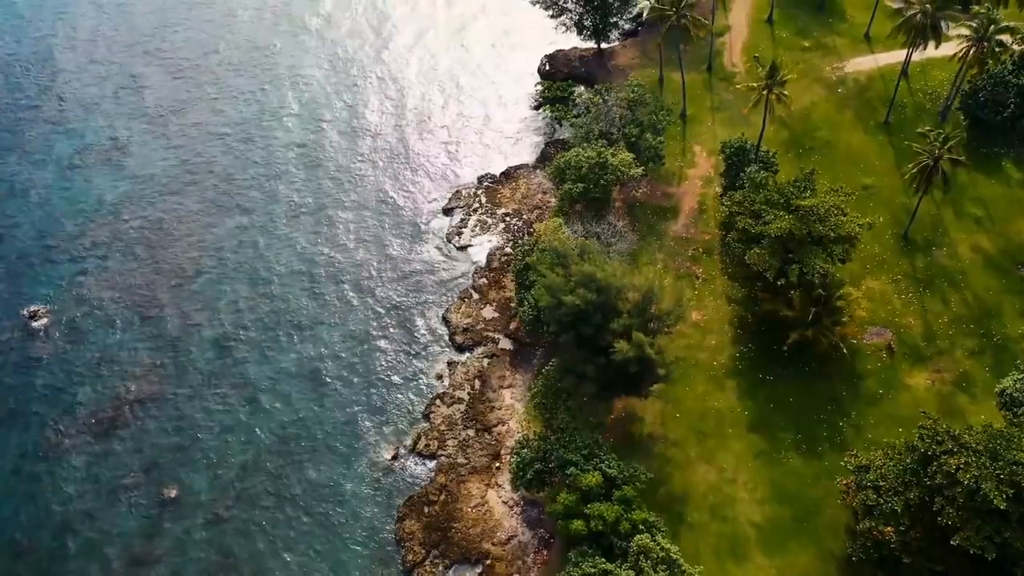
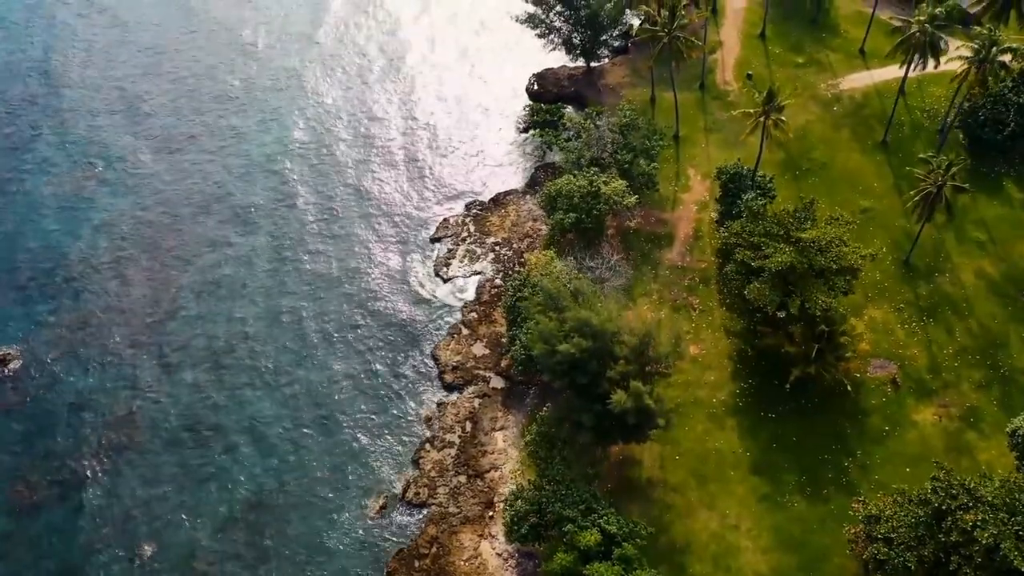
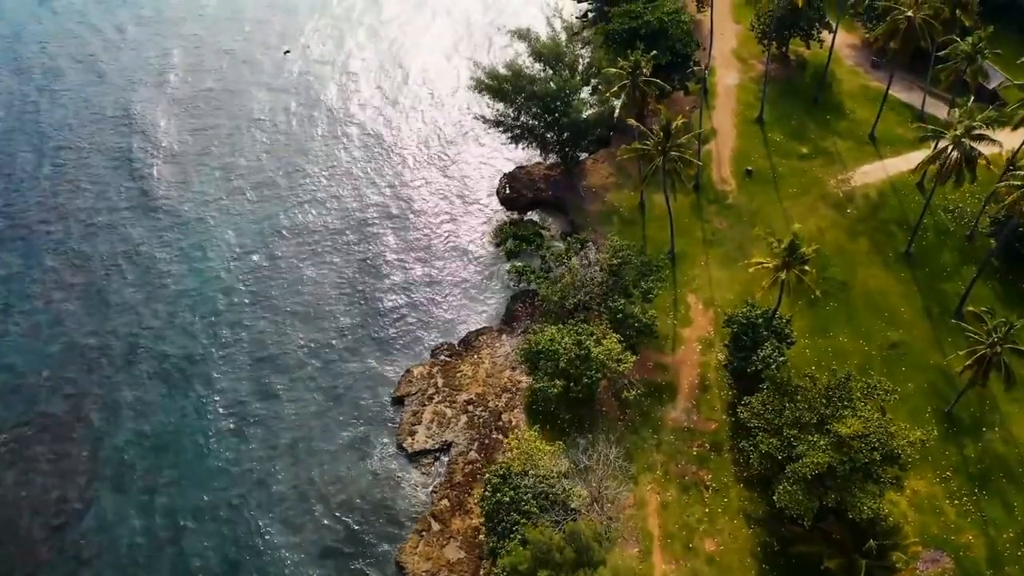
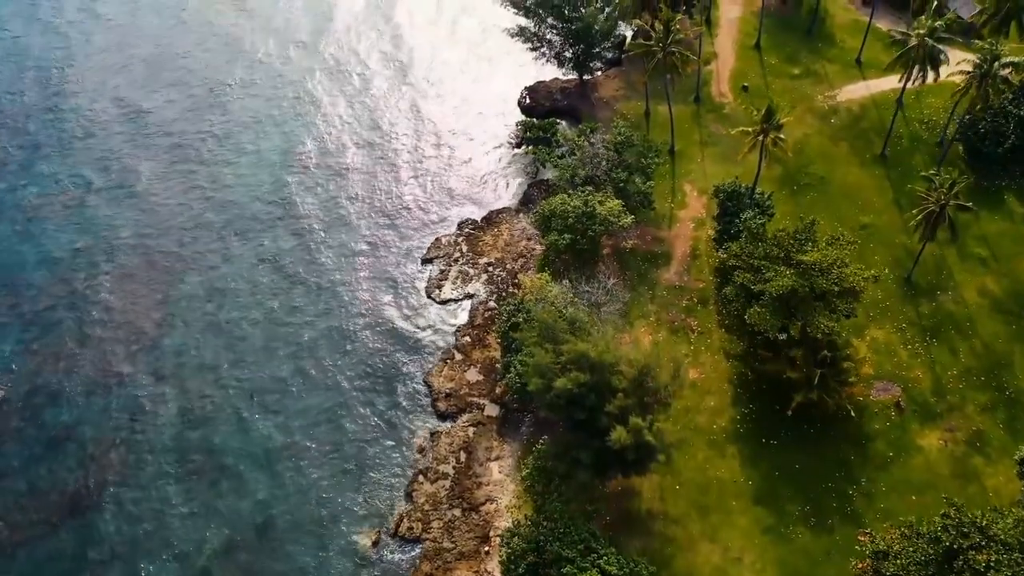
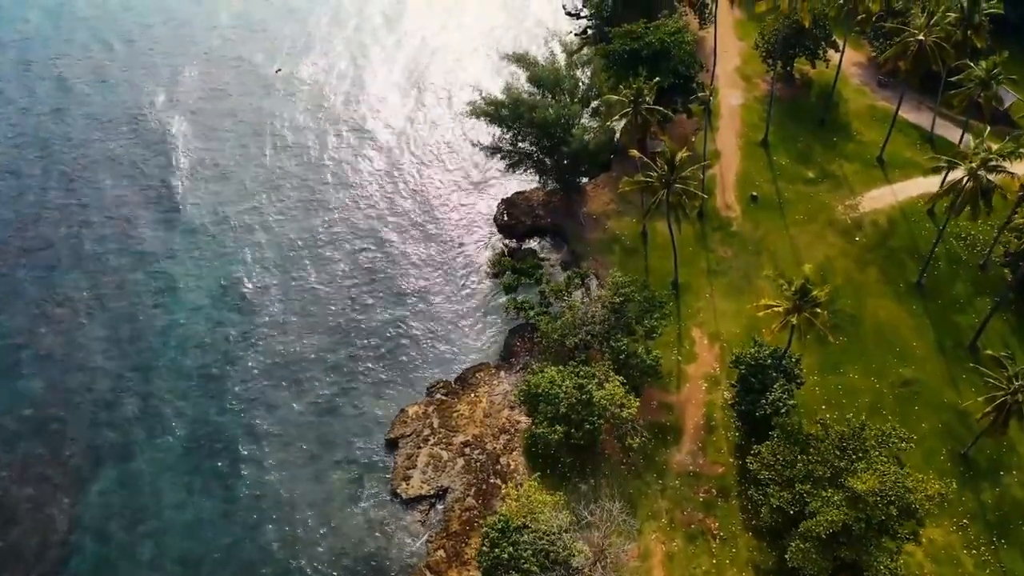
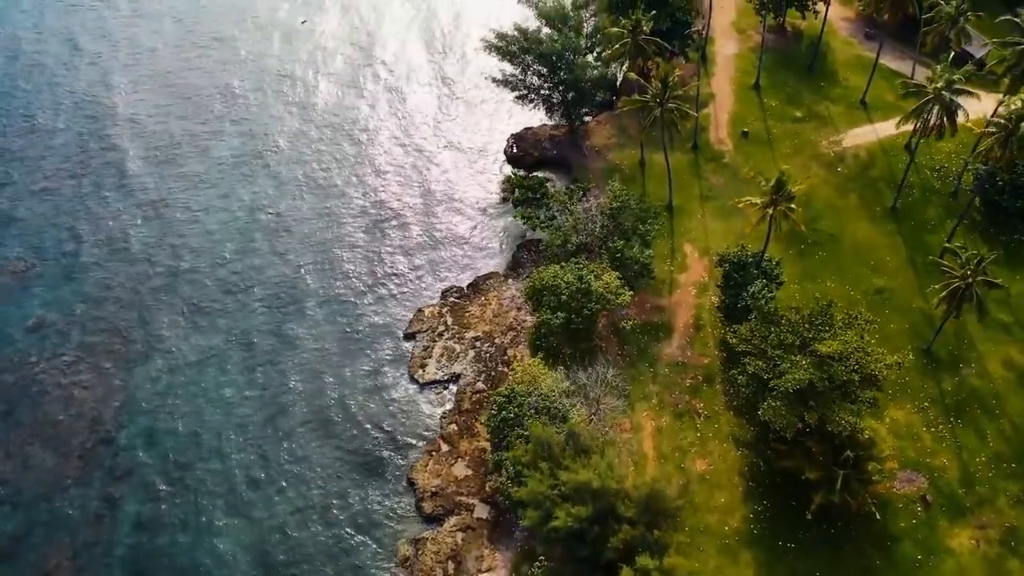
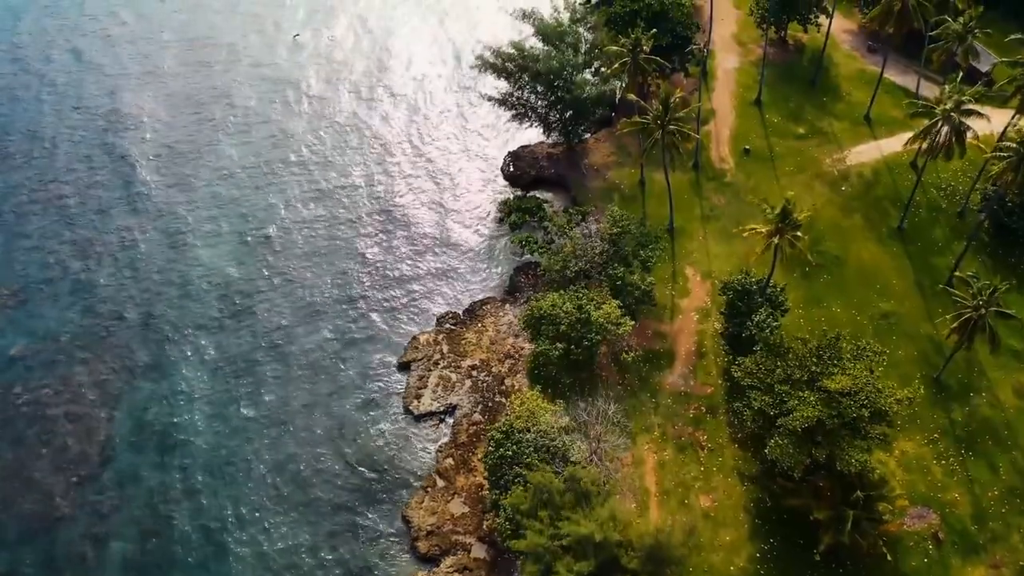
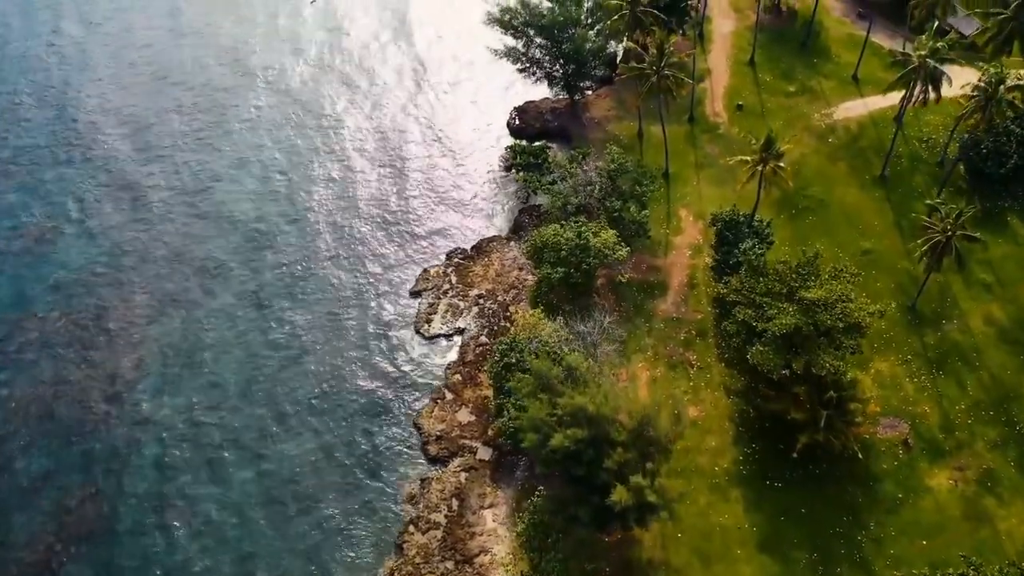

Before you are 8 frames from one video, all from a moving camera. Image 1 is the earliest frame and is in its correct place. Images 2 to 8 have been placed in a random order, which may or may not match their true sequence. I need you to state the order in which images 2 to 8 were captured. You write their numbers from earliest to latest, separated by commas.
2, 4, 8, 6, 7, 3, 5
